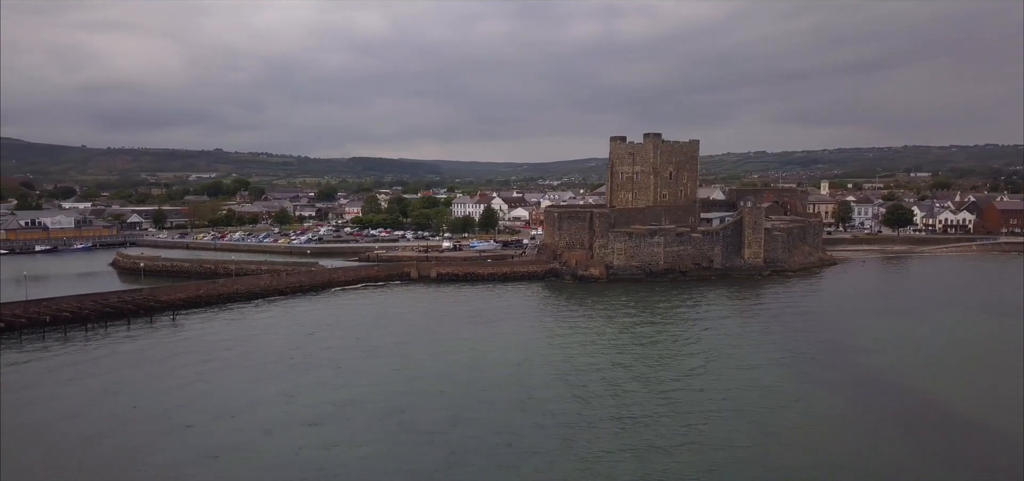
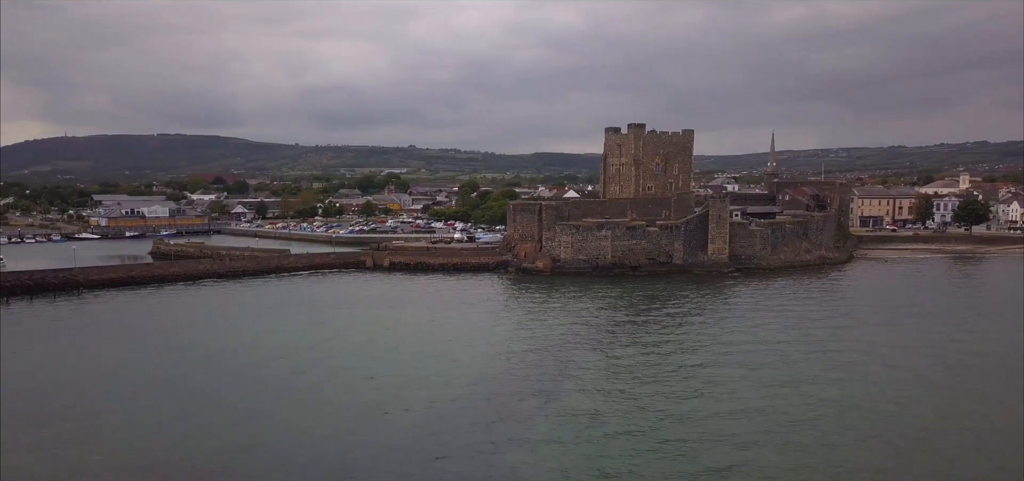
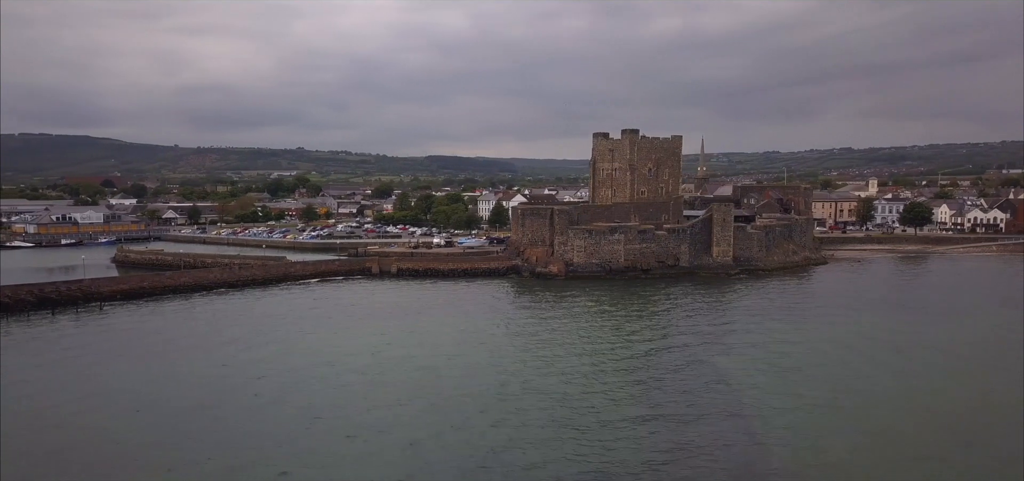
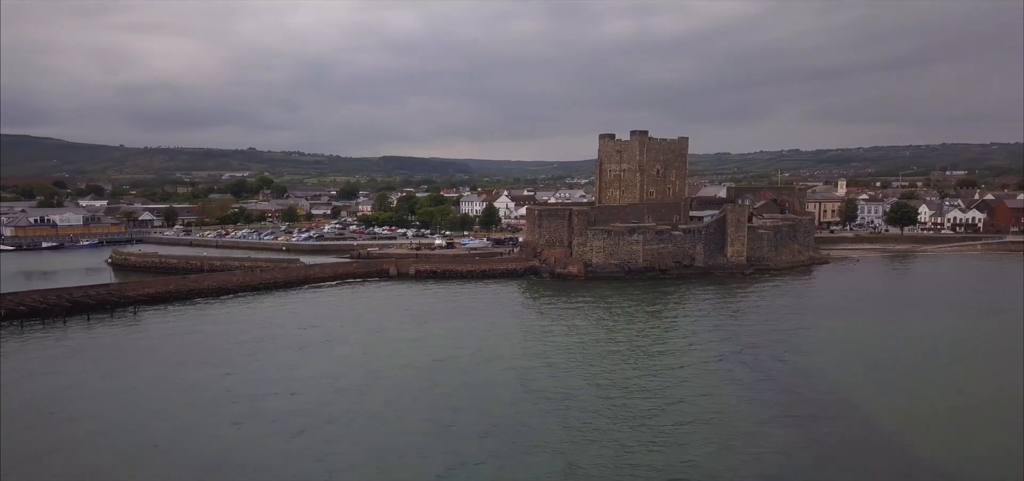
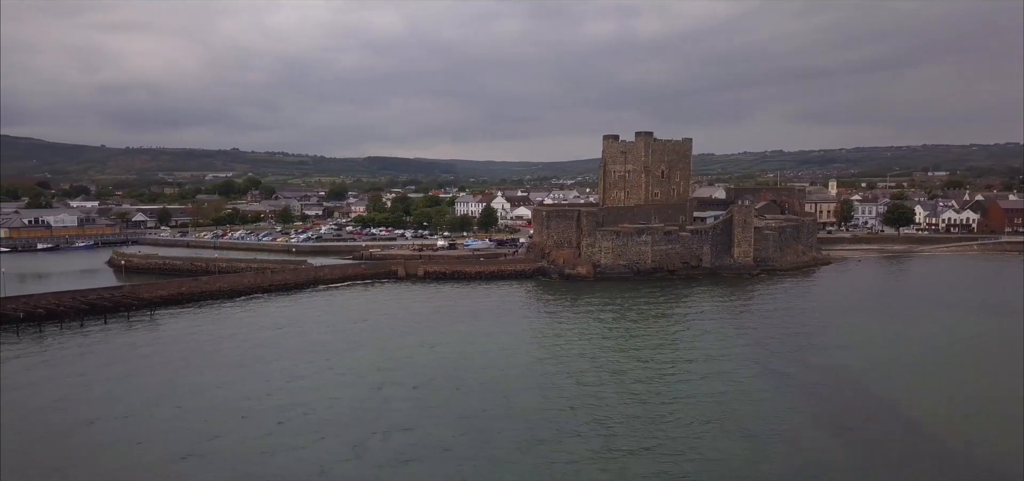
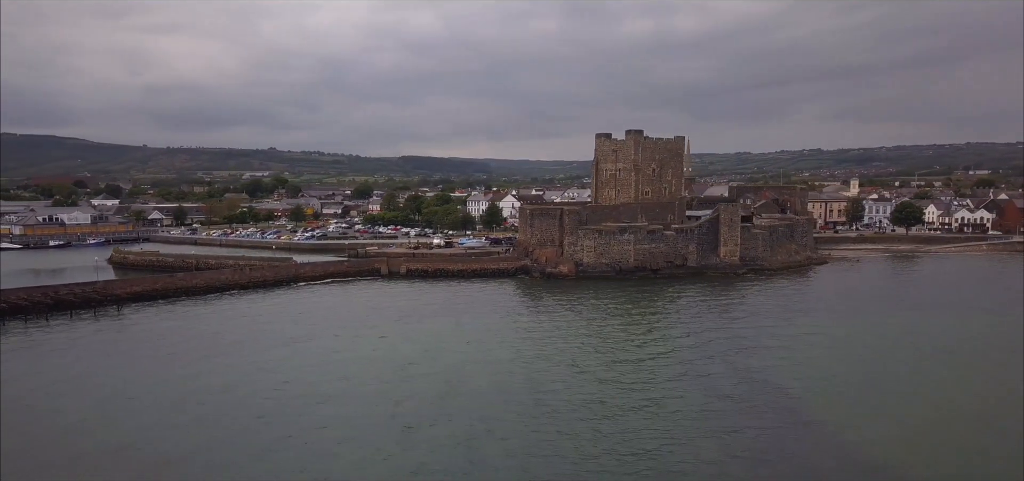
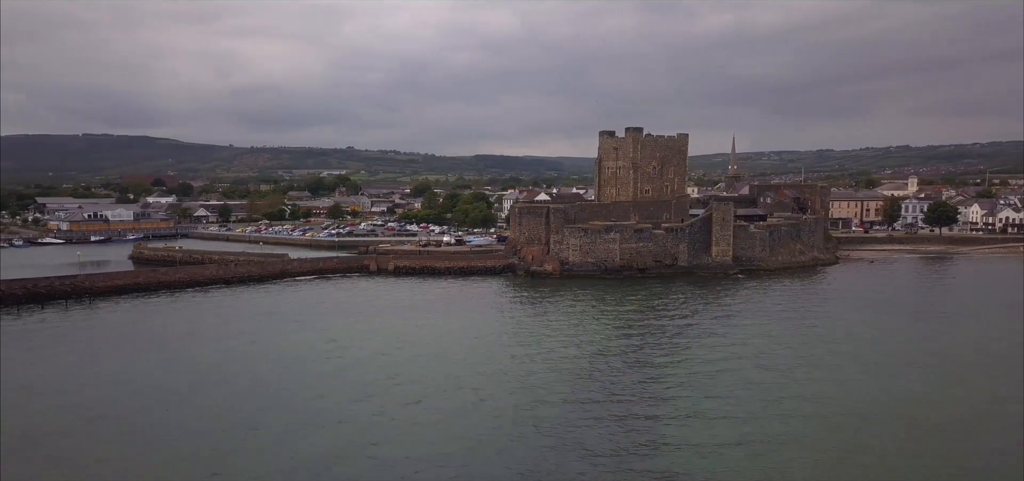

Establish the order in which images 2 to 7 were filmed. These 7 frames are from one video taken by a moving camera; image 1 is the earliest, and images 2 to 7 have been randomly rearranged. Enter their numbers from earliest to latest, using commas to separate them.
5, 4, 6, 3, 7, 2
